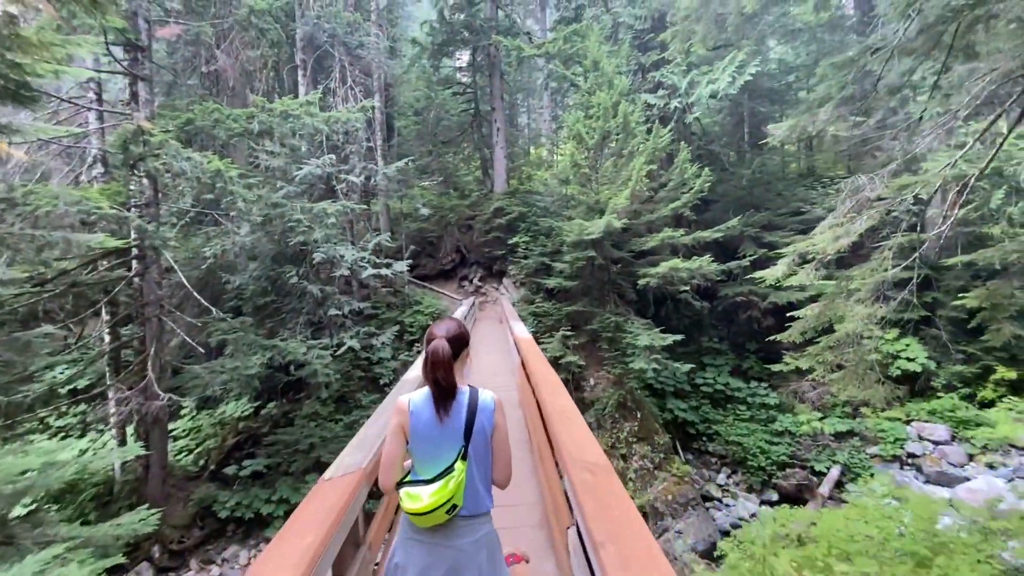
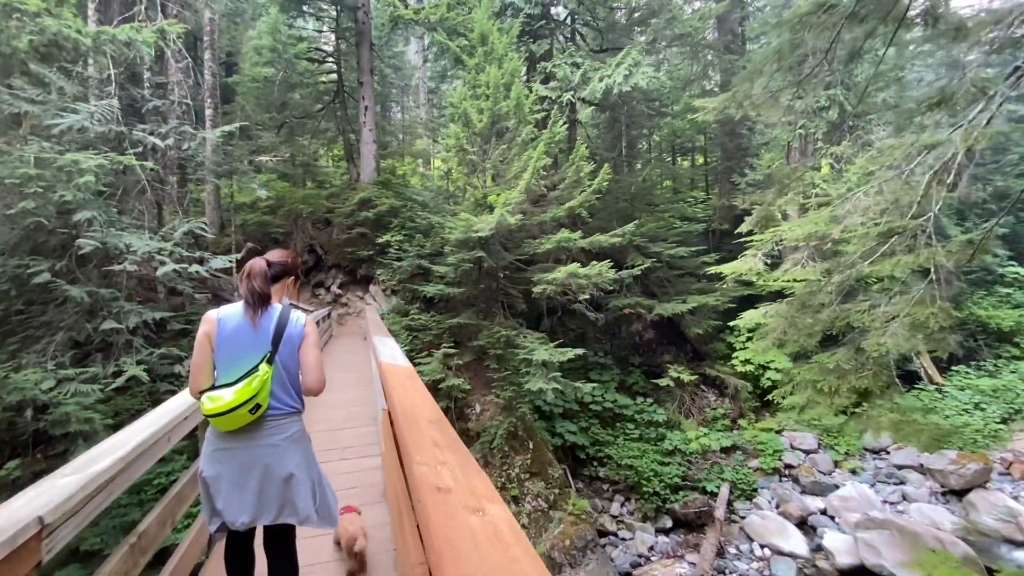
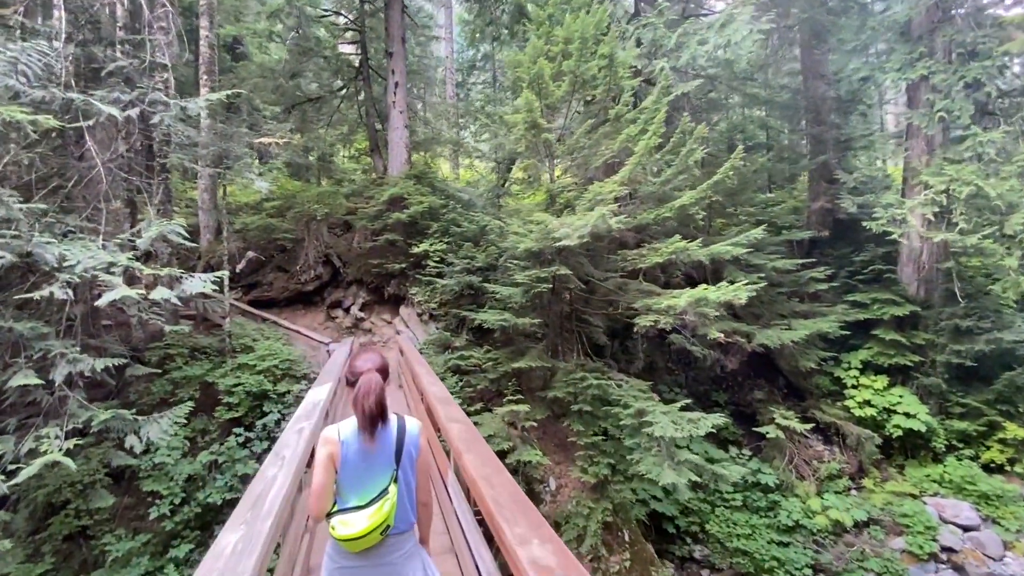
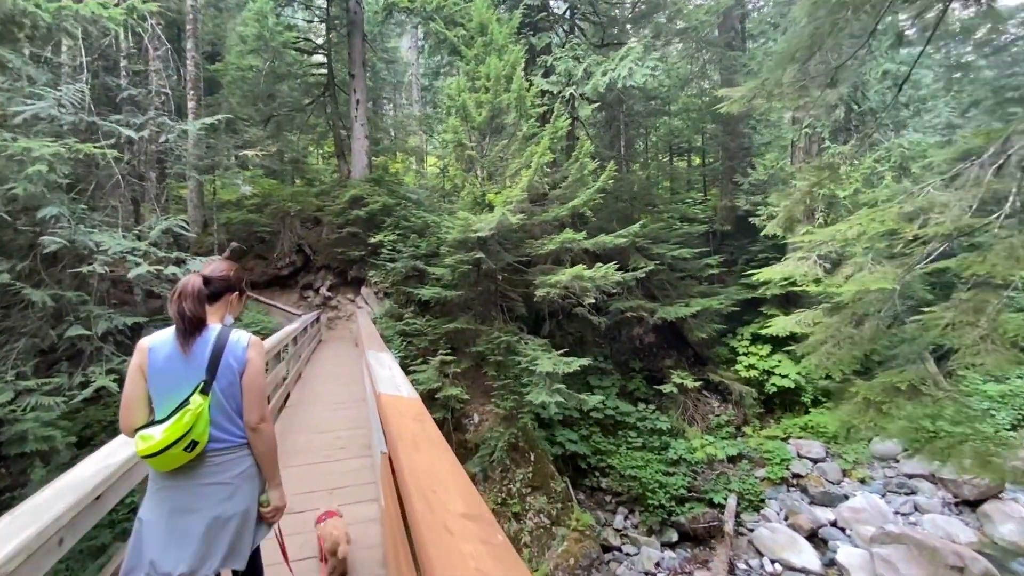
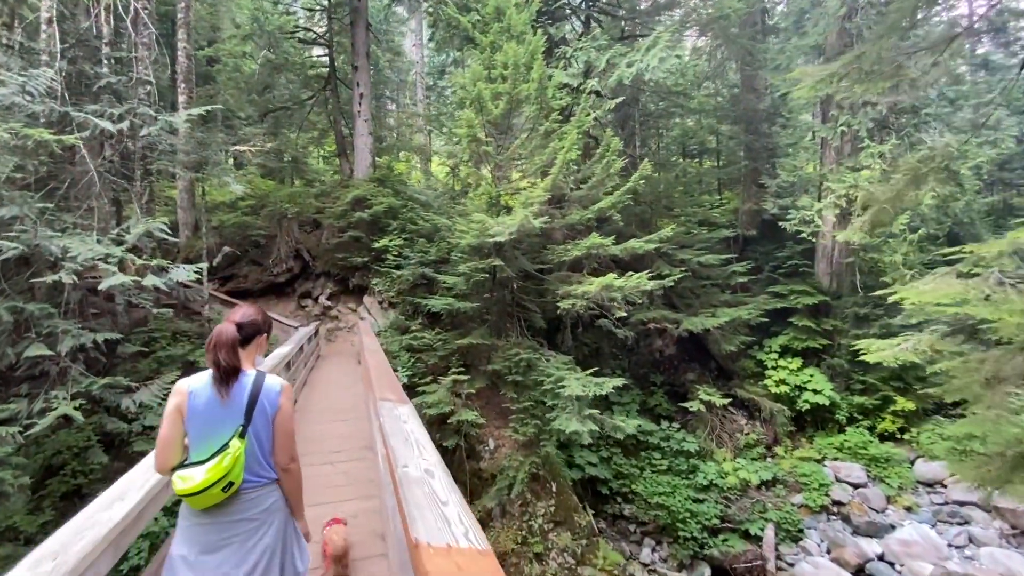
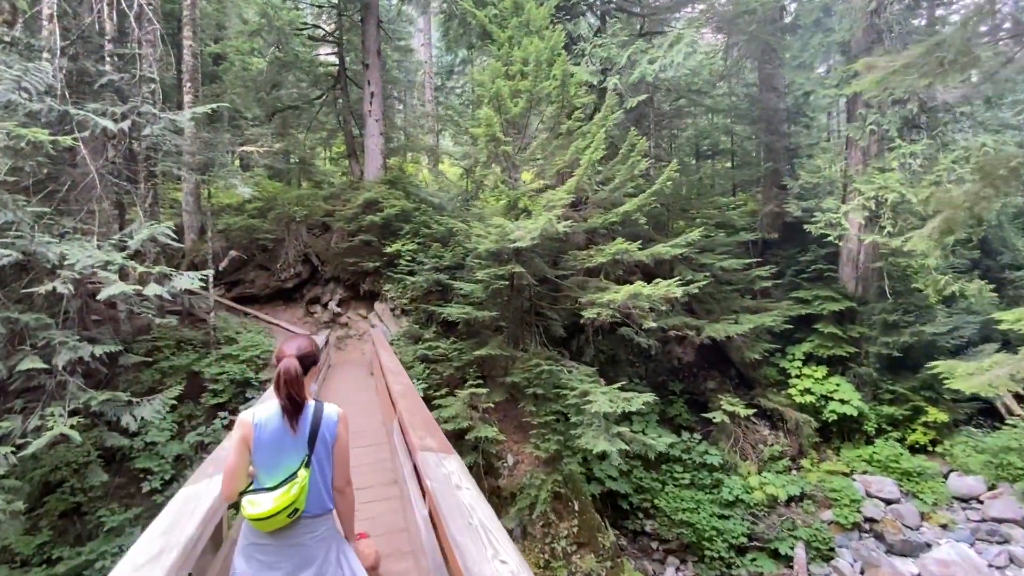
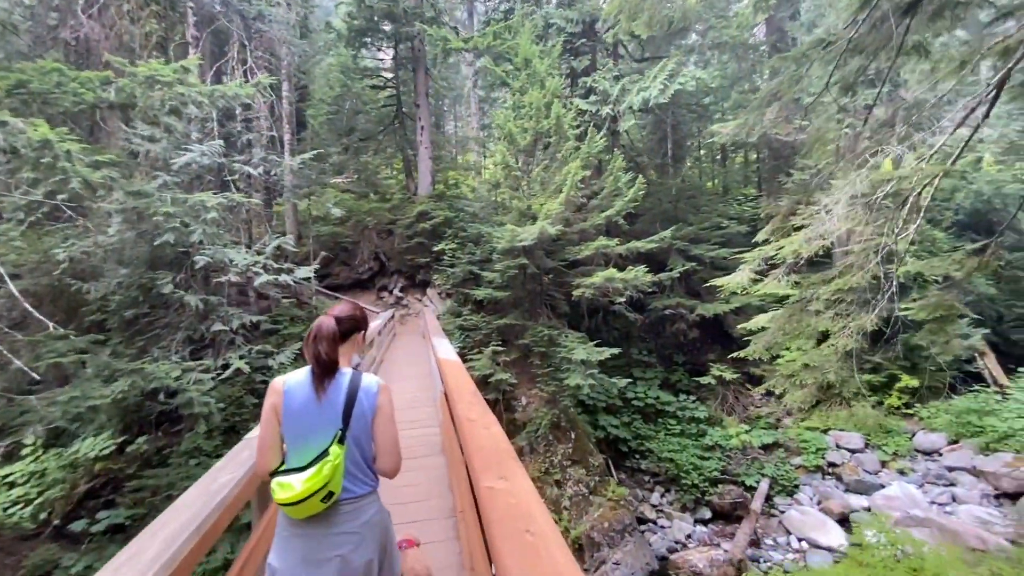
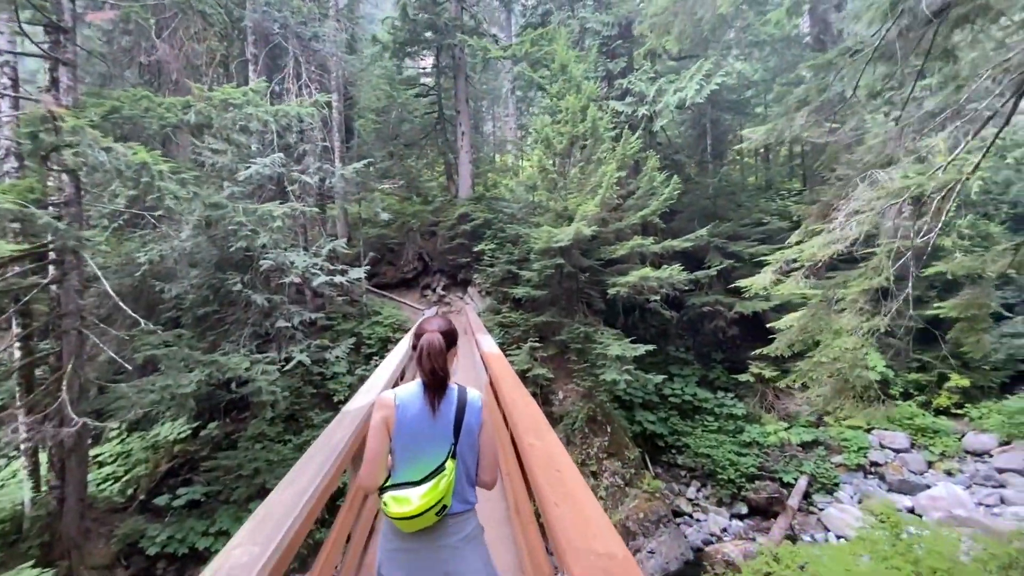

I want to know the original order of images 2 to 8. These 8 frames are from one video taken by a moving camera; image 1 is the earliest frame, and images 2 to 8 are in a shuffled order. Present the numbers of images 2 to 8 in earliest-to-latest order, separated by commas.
8, 7, 2, 4, 5, 6, 3
